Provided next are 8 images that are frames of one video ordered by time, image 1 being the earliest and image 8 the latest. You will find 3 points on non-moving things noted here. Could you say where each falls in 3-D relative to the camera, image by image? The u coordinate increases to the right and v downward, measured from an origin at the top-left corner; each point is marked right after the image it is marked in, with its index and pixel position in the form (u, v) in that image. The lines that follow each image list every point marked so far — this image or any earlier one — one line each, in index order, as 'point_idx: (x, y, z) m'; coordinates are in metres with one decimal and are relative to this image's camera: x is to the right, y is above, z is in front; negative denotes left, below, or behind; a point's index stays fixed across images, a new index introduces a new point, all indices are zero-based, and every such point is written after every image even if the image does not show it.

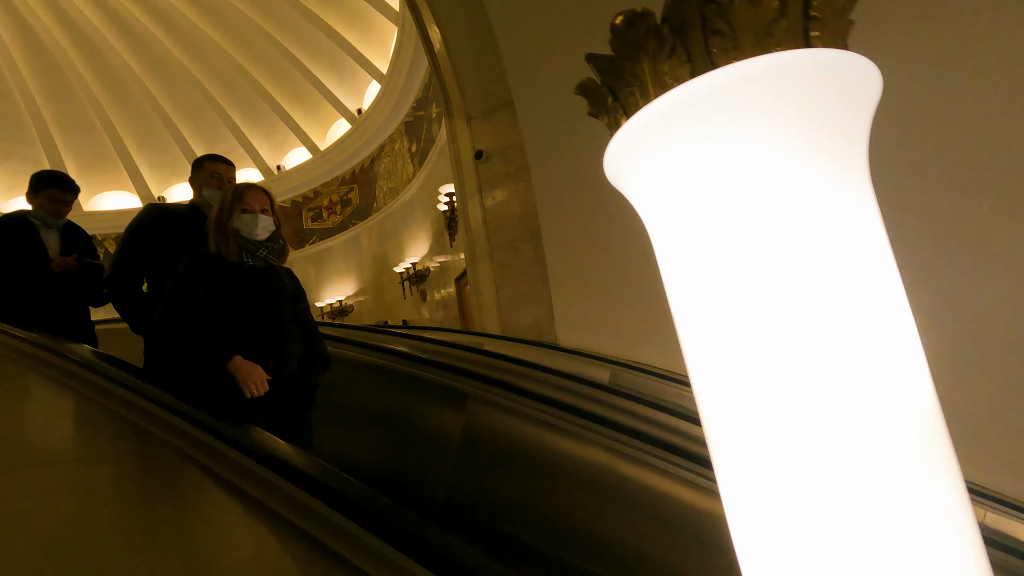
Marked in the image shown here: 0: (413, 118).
0: (-1.8, +3.1, +9.6) m
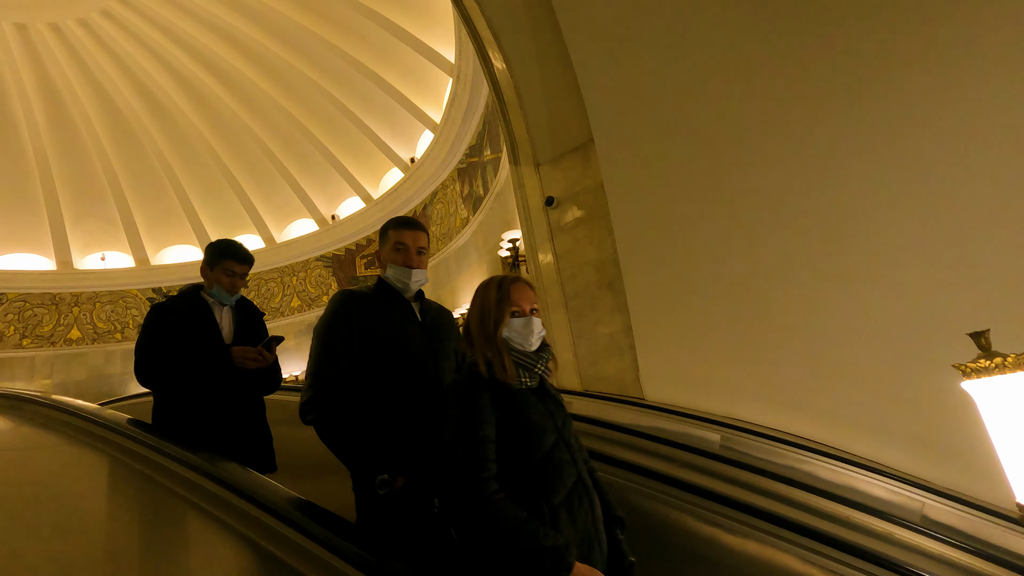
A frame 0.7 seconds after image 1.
0: (-0.8, +2.2, +9.6) m
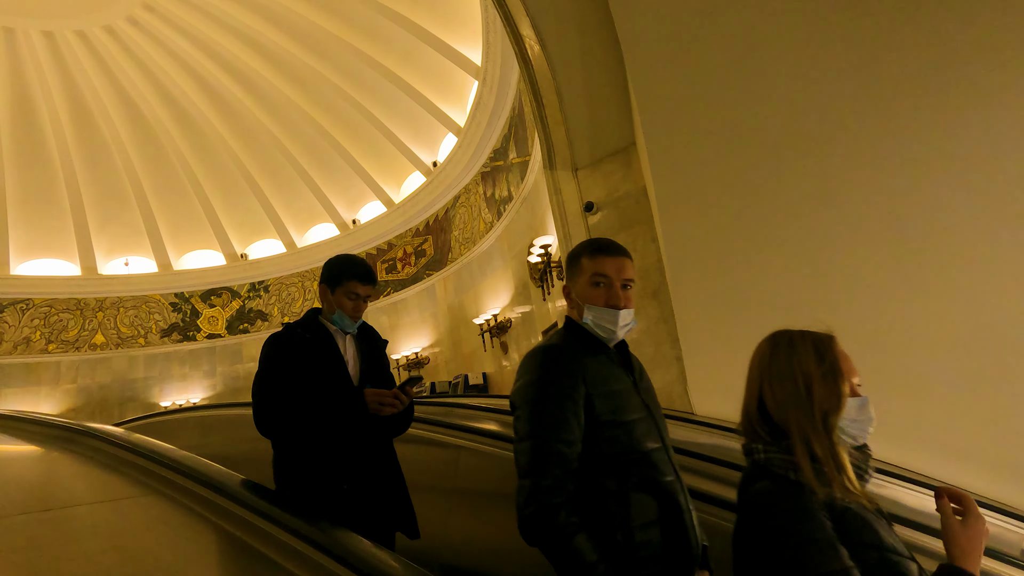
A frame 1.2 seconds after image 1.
0: (-0.4, +2.1, +9.5) m
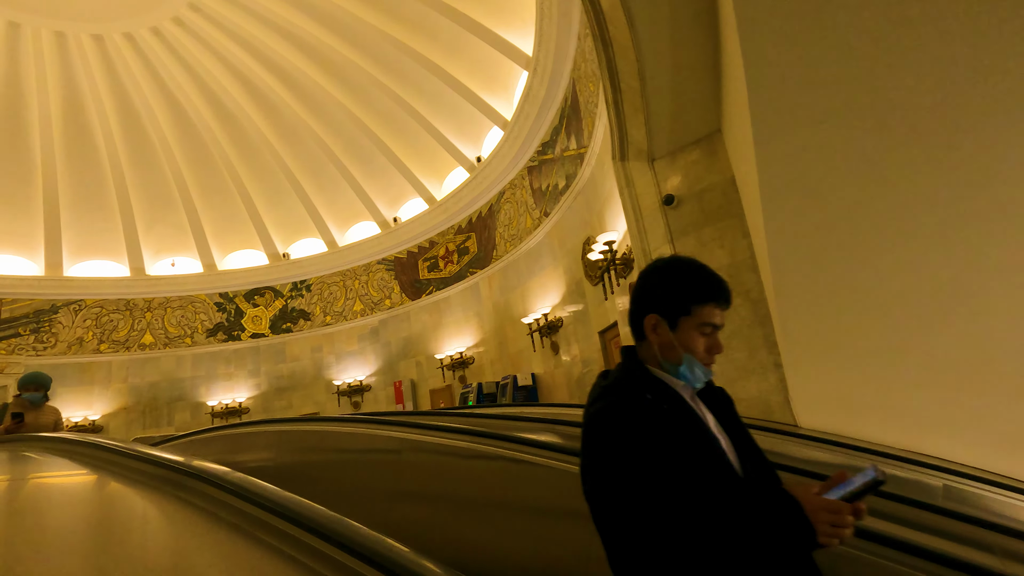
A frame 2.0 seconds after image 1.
0: (+0.5, +2.2, +9.2) m
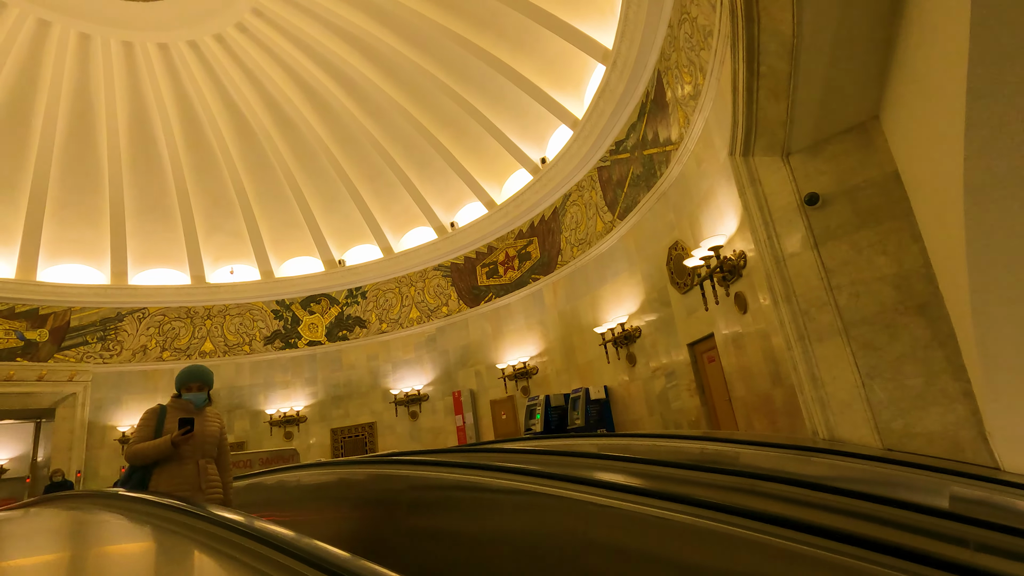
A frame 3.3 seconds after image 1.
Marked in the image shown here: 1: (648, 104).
0: (+1.6, +2.0, +8.7) m
1: (+1.9, +2.5, +7.4) m
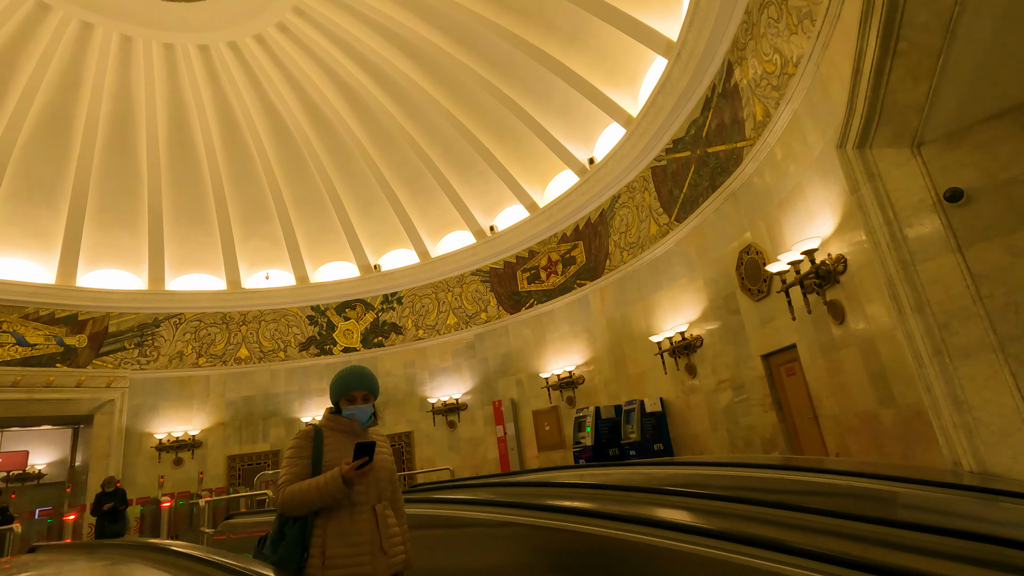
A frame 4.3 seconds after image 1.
0: (+2.4, +1.9, +8.2) m
1: (+2.6, +2.5, +6.9) m
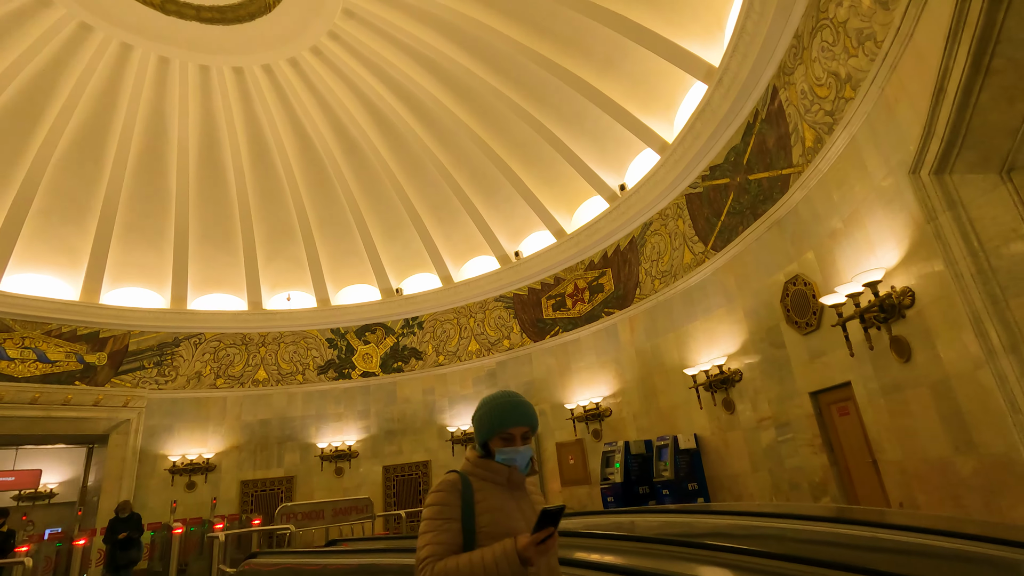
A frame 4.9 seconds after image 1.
0: (+2.9, +1.5, +8.0) m
1: (+3.1, +2.1, +6.7) m
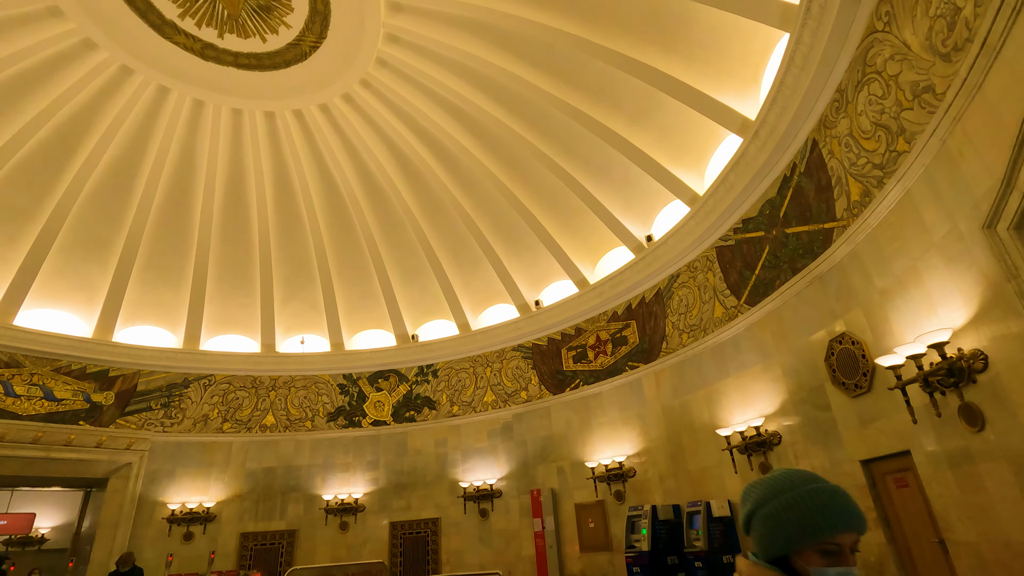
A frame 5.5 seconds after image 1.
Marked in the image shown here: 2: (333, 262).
0: (+3.3, +0.7, +7.8) m
1: (+3.5, +1.4, +6.6) m
2: (-4.1, +0.6, +12.2) m
